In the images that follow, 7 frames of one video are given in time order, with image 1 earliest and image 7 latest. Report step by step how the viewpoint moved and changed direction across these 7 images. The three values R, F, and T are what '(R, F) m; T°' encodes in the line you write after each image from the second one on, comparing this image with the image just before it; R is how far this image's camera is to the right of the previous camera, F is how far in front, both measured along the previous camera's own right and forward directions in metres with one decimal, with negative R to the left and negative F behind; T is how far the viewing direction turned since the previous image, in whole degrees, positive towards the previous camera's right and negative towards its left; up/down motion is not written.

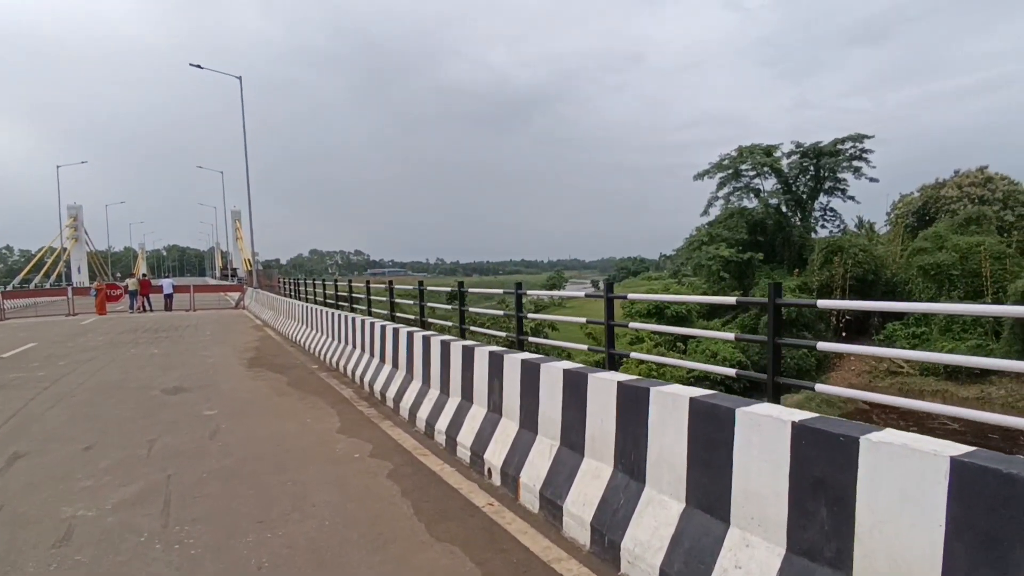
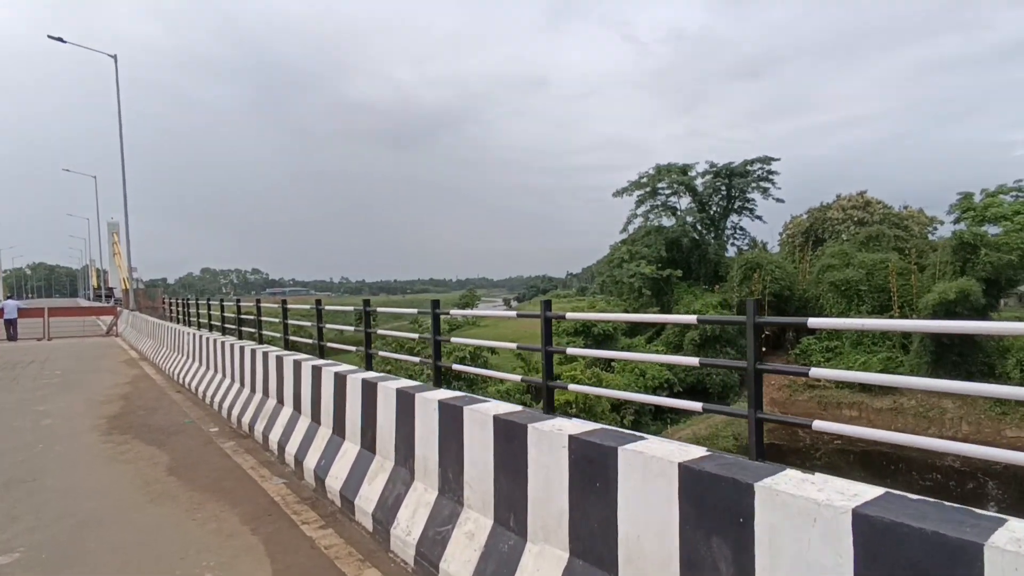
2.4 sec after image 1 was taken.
(-0.8, +2.4) m; +8°
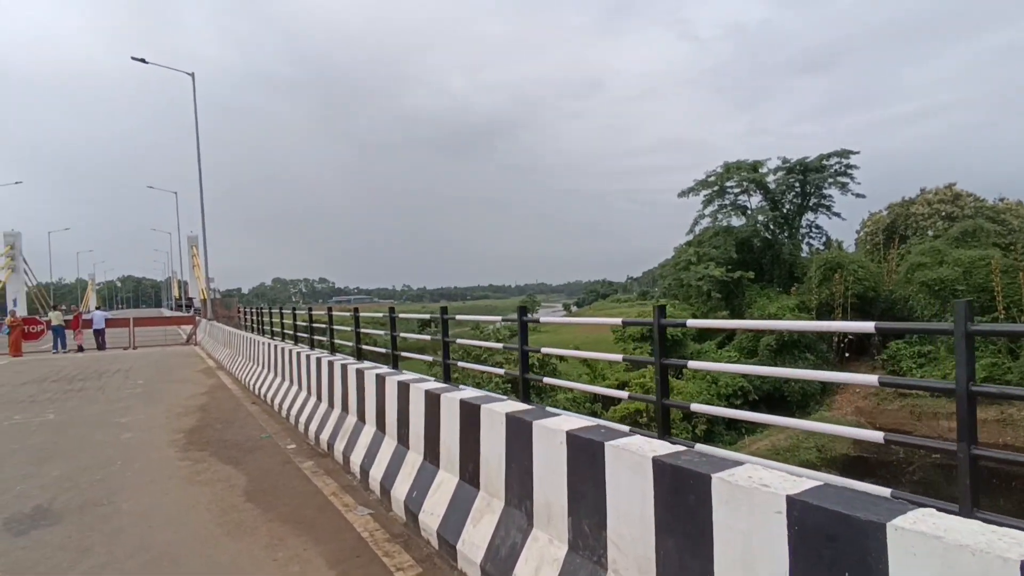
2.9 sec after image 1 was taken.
(-0.3, +0.5) m; -5°
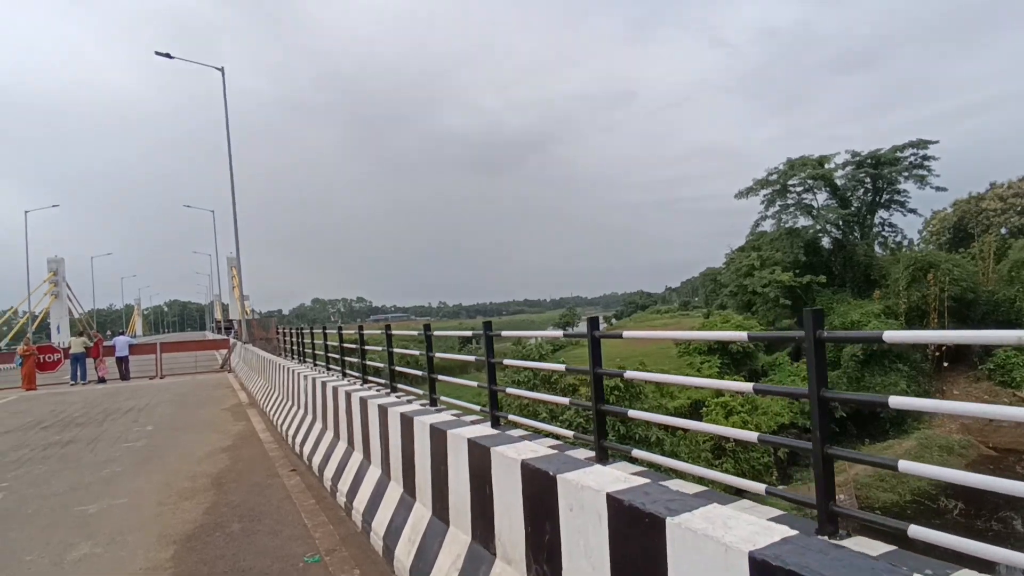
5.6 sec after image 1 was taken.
(-1.0, +2.6) m; -3°
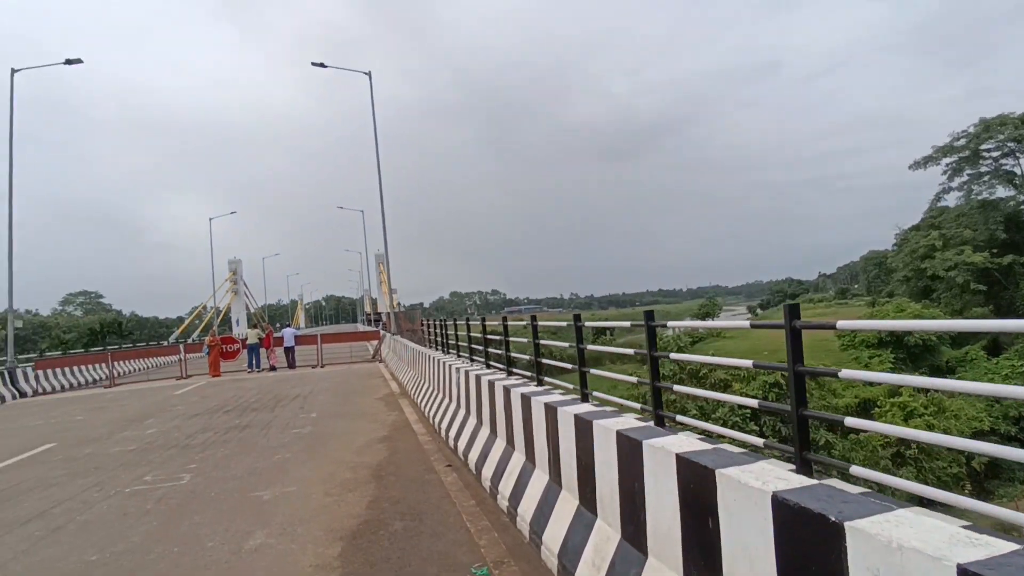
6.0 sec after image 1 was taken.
(-0.2, +0.4) m; -11°
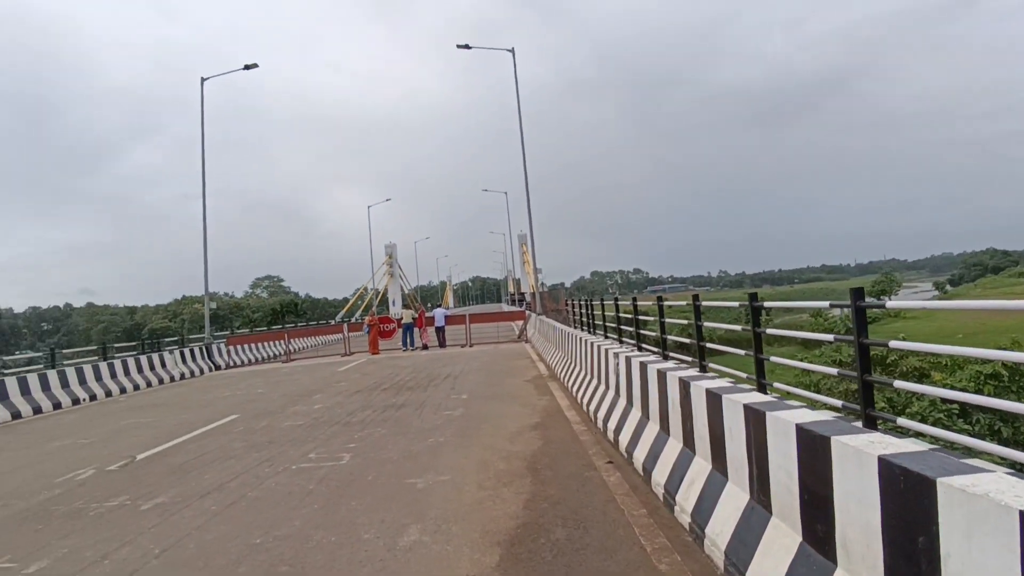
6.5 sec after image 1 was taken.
(-0.2, +0.6) m; -12°
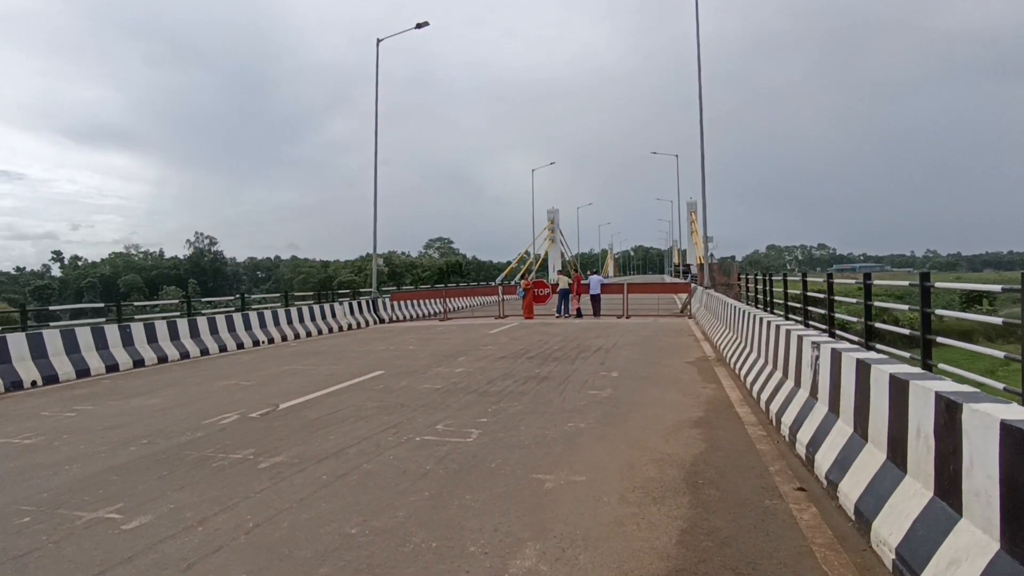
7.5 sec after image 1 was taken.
(0.0, +1.0) m; -14°
